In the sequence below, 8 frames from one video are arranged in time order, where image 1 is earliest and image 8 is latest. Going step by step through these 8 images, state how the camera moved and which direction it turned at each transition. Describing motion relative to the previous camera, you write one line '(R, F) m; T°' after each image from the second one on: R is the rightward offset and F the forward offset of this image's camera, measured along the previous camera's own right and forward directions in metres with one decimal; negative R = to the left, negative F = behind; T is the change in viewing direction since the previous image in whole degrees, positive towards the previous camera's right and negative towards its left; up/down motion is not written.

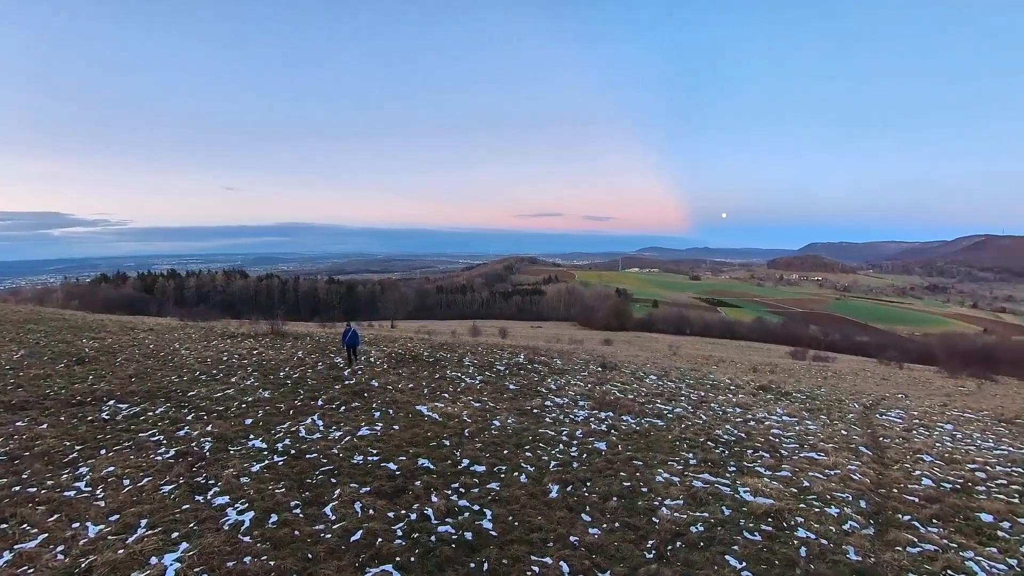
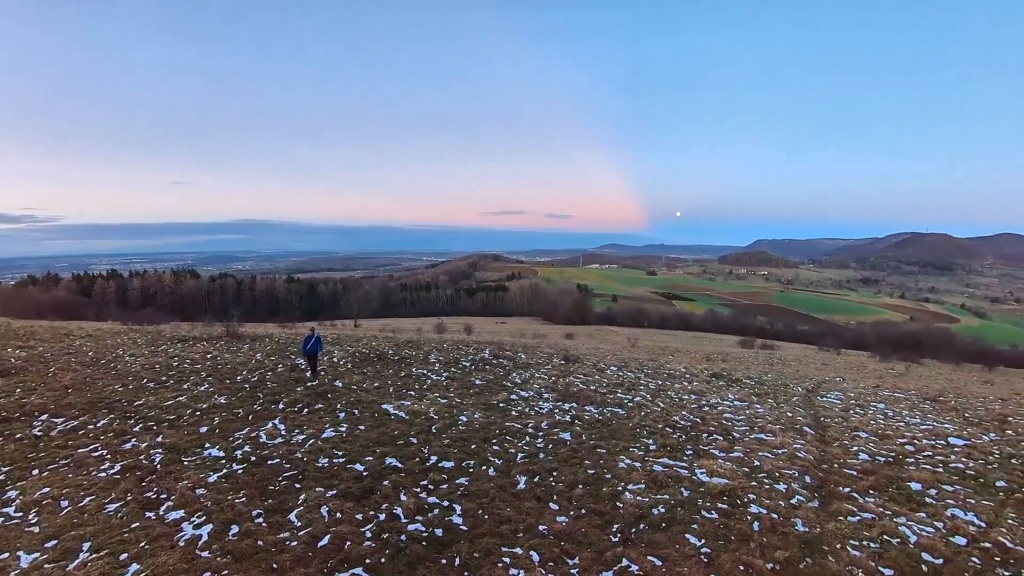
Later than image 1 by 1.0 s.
(-0.4, -0.1) m; +6°
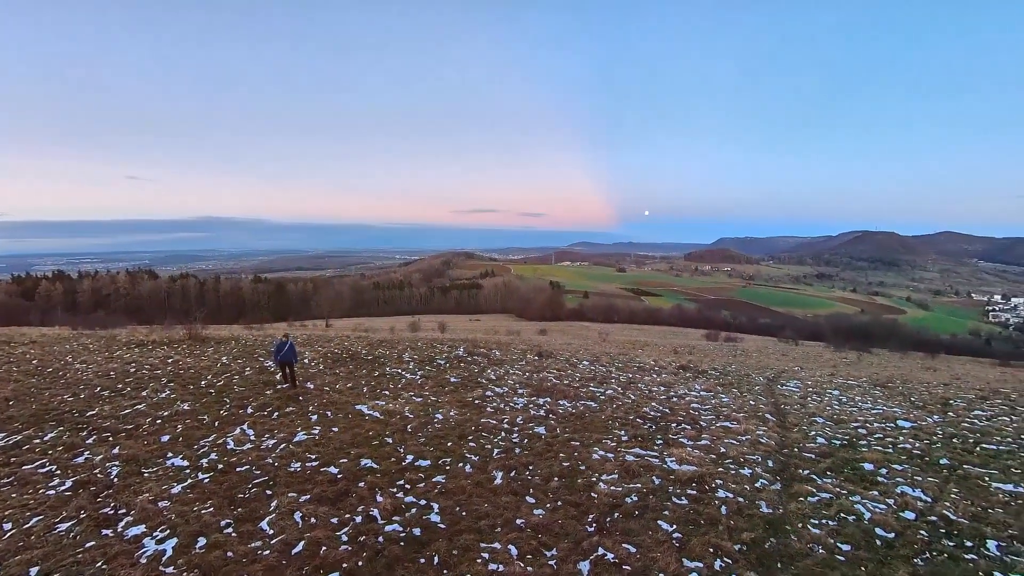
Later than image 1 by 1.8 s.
(-0.4, -0.1) m; +5°
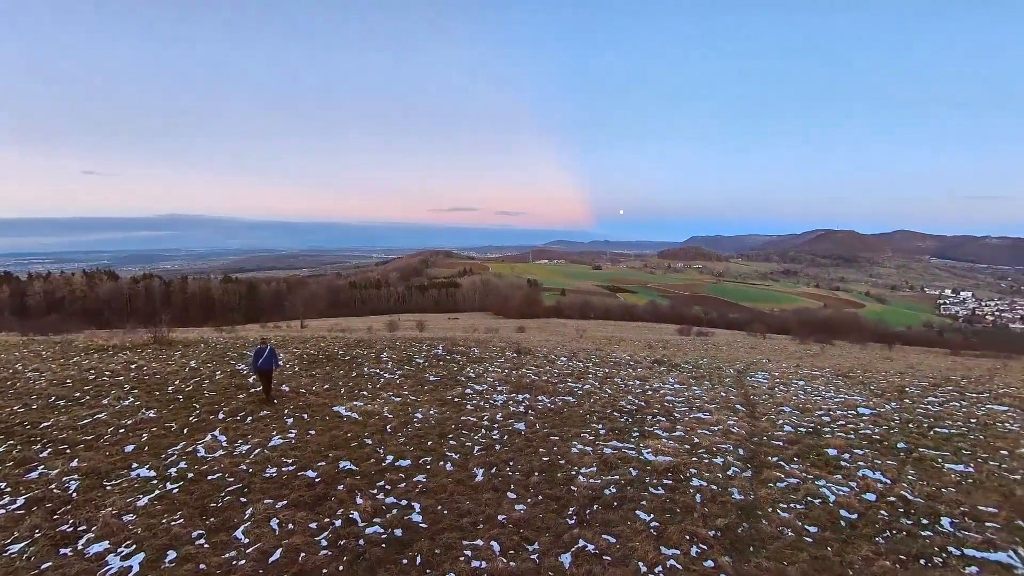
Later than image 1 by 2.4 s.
(-0.3, -0.1) m; +4°
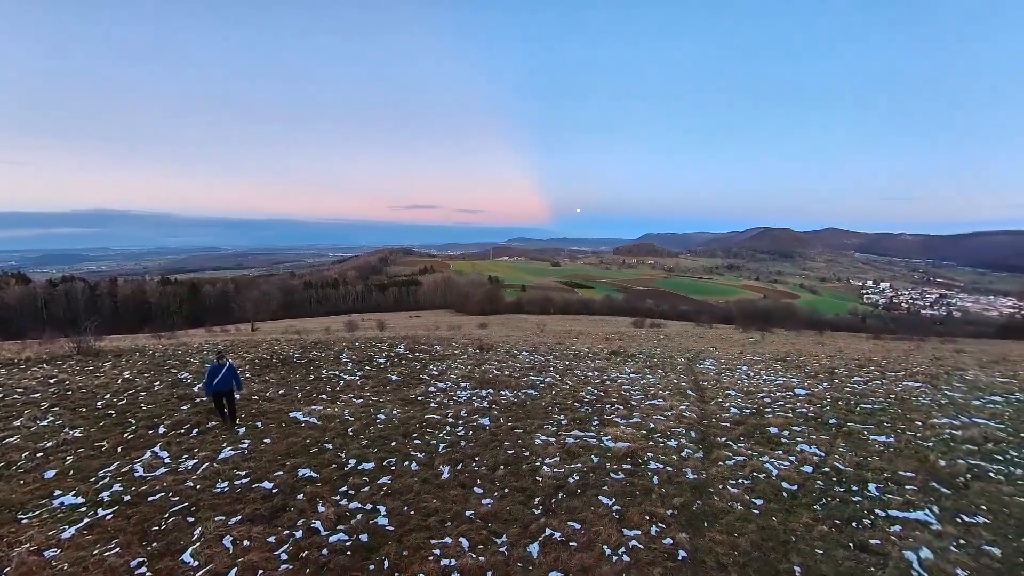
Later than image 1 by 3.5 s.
(-0.7, -0.1) m; +8°
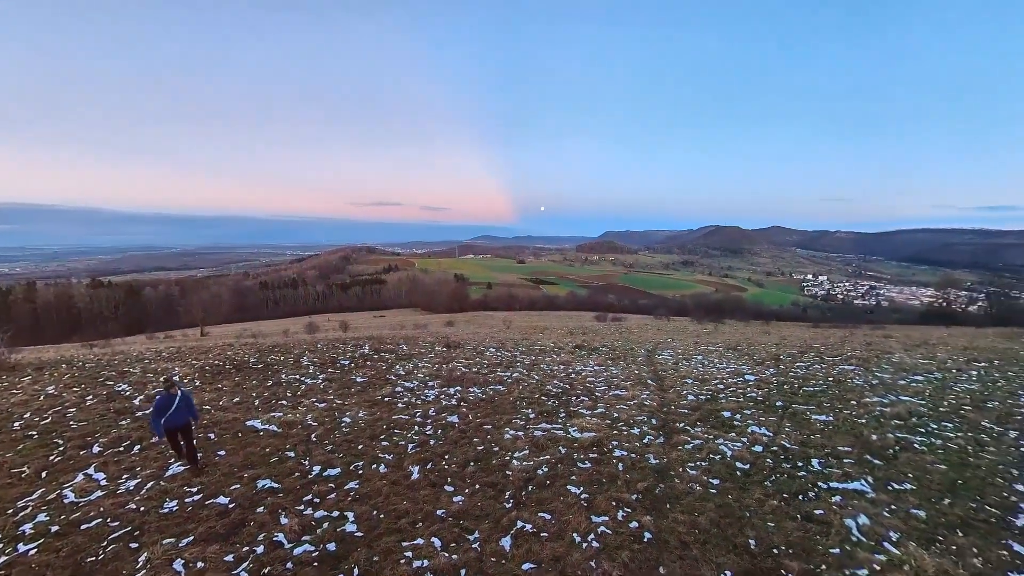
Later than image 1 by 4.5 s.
(-0.6, -0.1) m; +7°
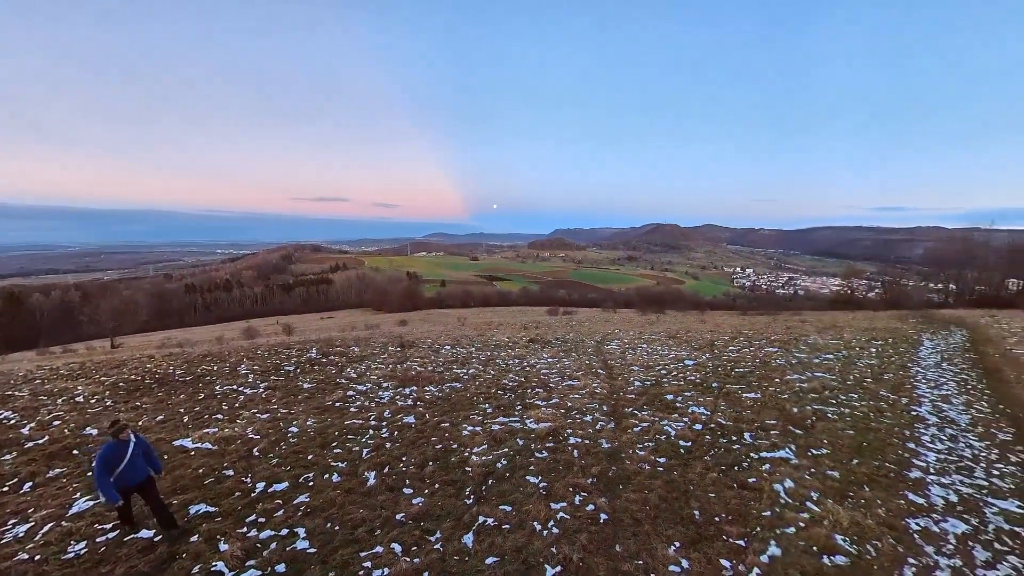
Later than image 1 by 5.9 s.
(-1.1, 0.0) m; +11°
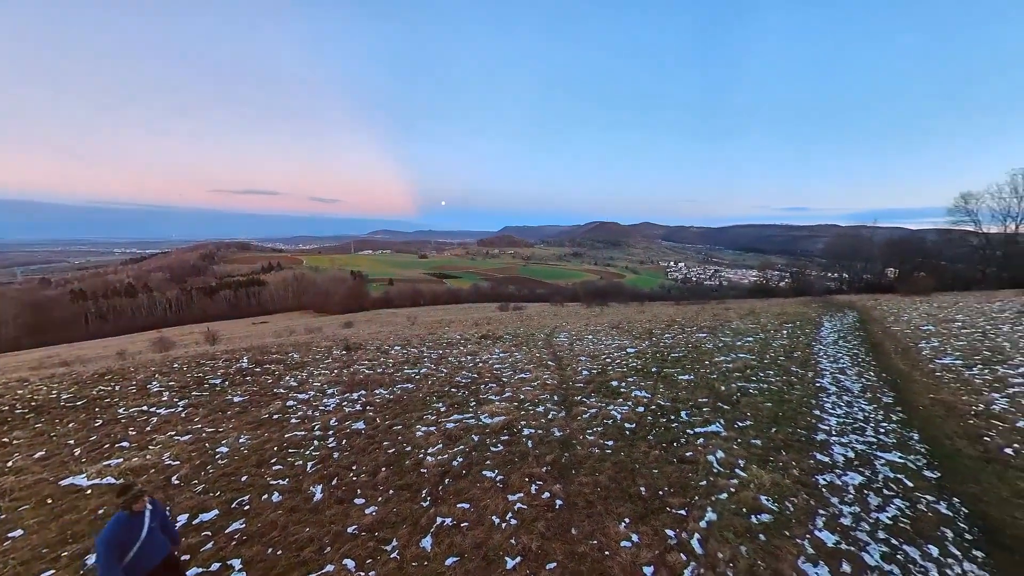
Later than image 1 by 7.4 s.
(-1.6, +0.4) m; +14°
